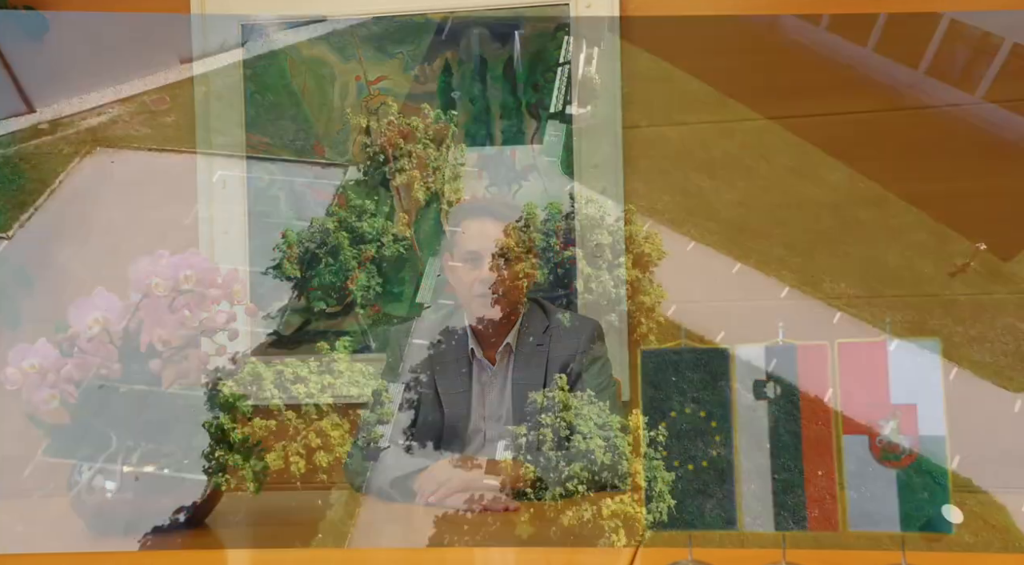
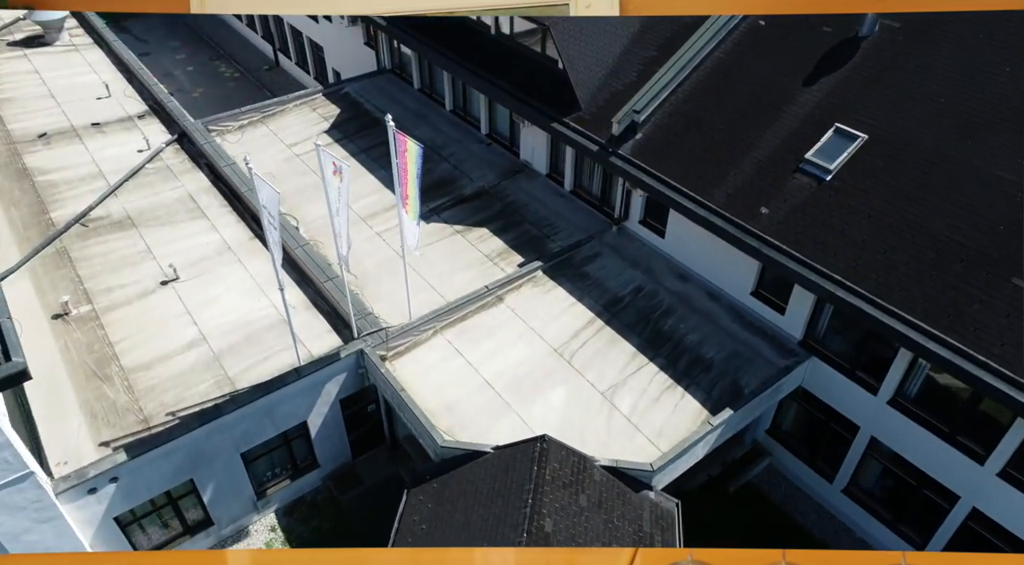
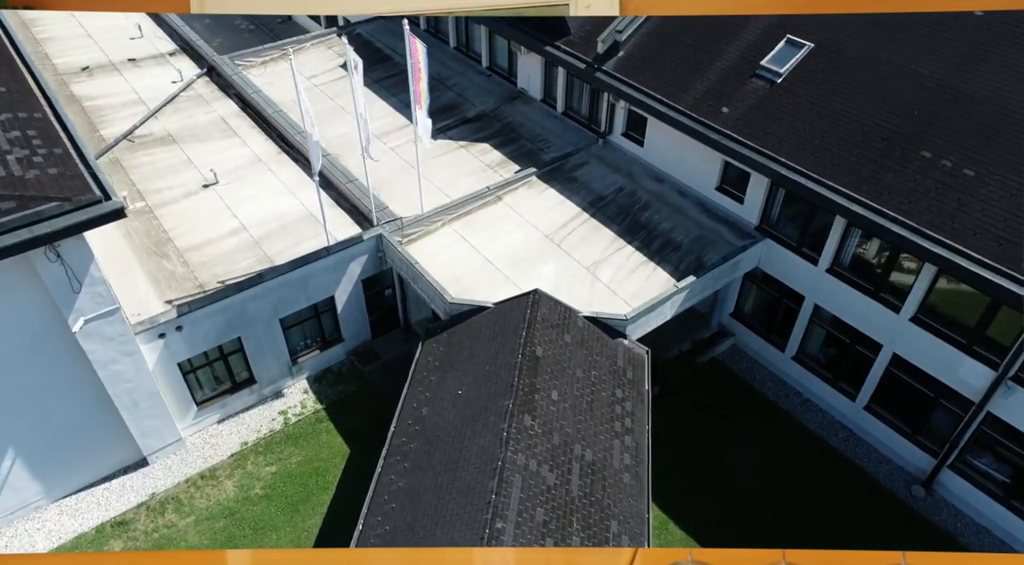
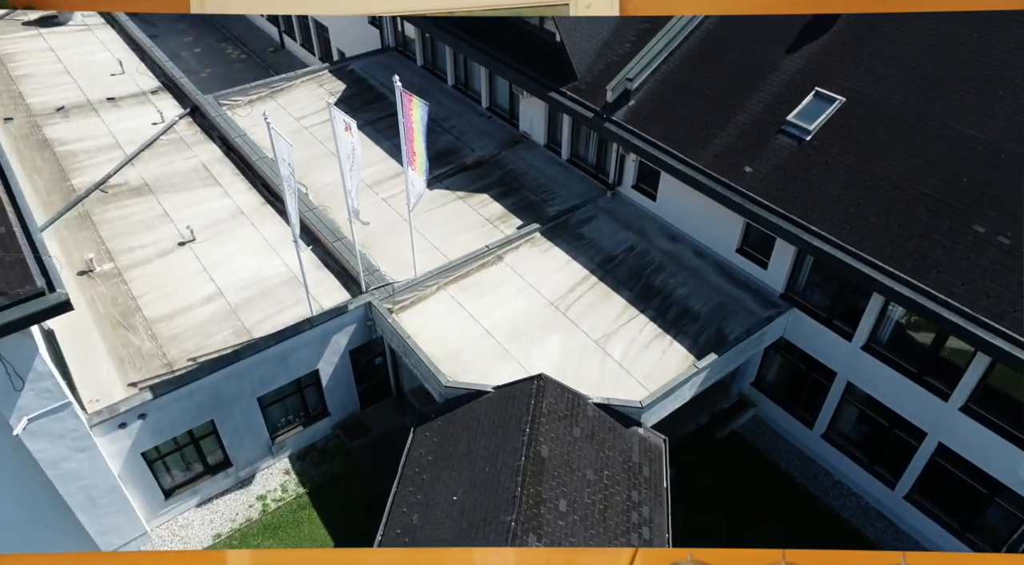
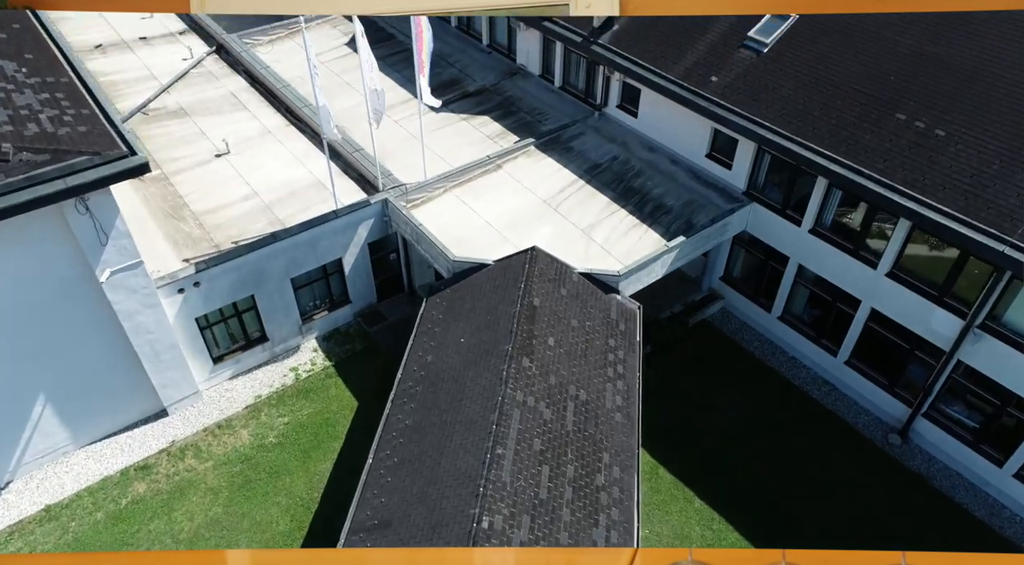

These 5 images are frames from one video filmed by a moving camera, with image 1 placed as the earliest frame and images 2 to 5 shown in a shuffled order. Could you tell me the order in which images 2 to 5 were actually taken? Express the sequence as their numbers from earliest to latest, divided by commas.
5, 3, 4, 2
